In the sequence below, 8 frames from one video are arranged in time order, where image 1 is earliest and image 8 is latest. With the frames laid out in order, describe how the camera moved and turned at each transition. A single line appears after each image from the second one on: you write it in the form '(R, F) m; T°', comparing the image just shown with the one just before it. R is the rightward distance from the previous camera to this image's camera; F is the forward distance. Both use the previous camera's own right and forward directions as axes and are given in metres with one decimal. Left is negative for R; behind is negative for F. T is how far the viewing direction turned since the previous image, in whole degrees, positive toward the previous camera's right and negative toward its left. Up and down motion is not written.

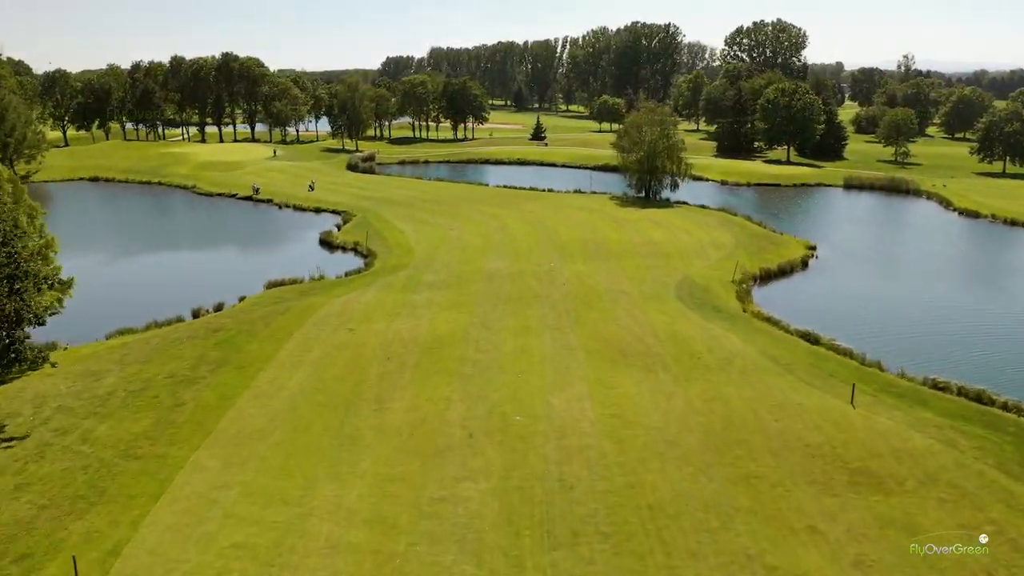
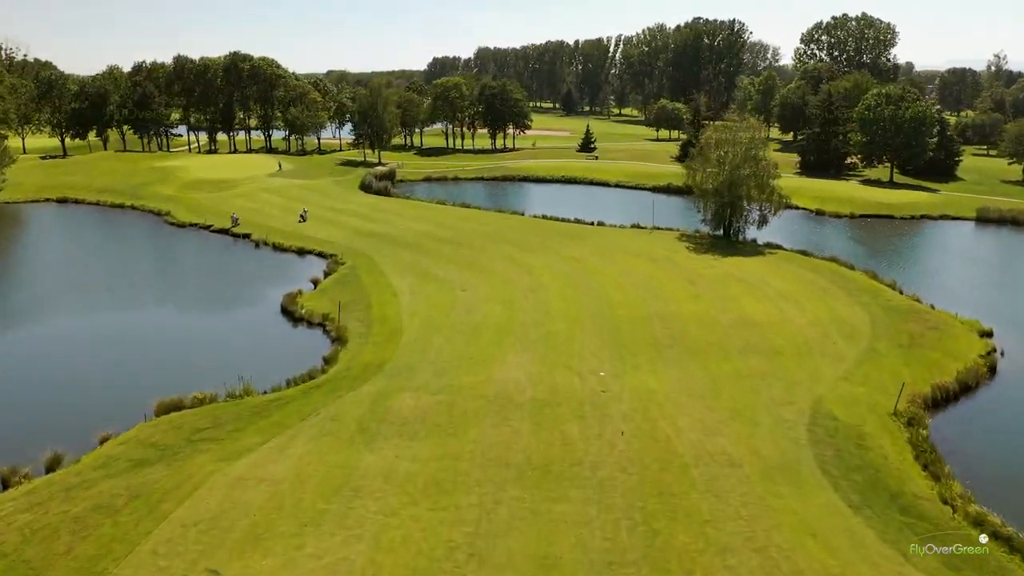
(+0.7, +16.1) m; -3°
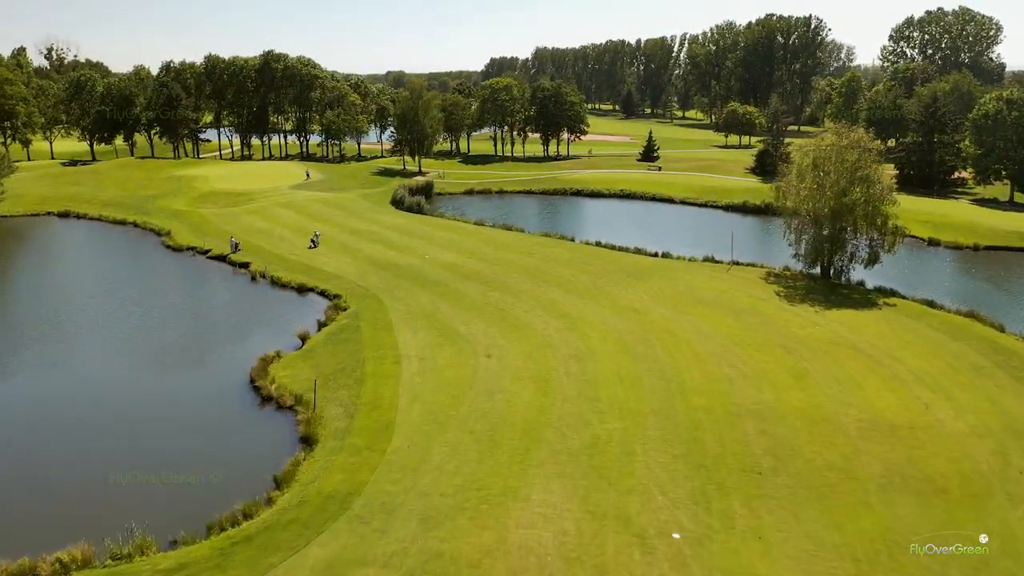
(+0.6, +10.3) m; -4°
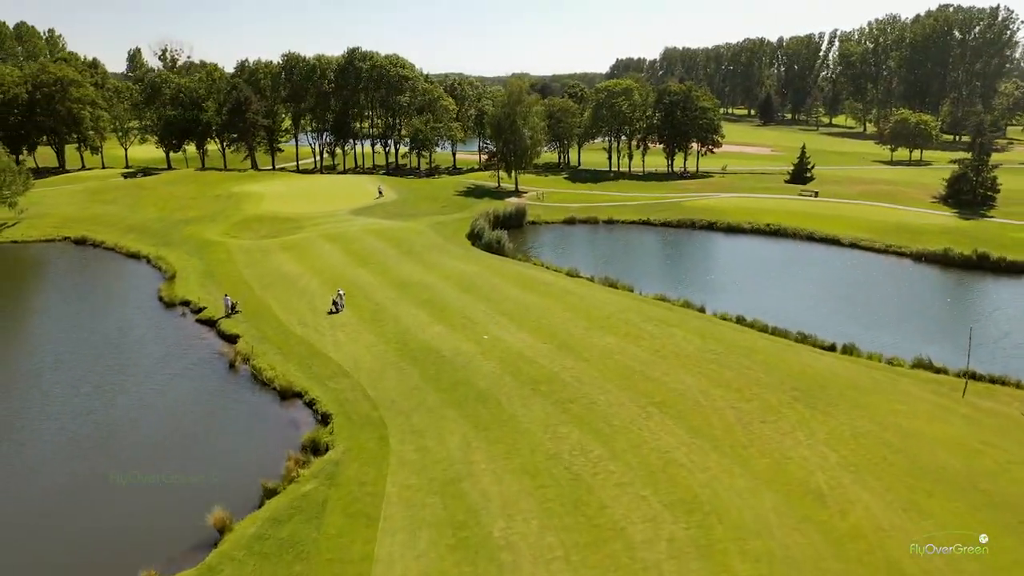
(+0.8, +16.7) m; -8°
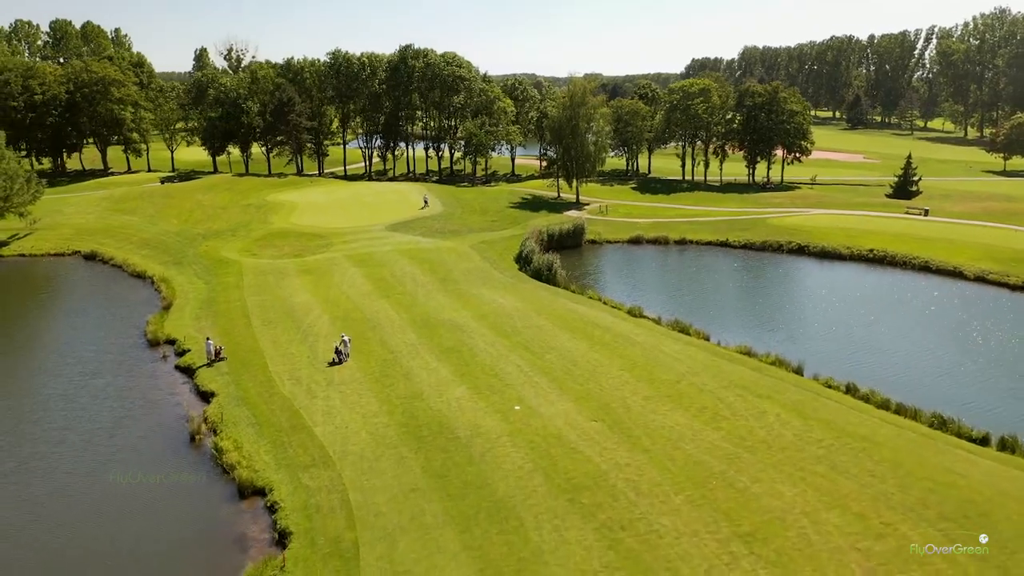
(+0.9, +8.0) m; -5°
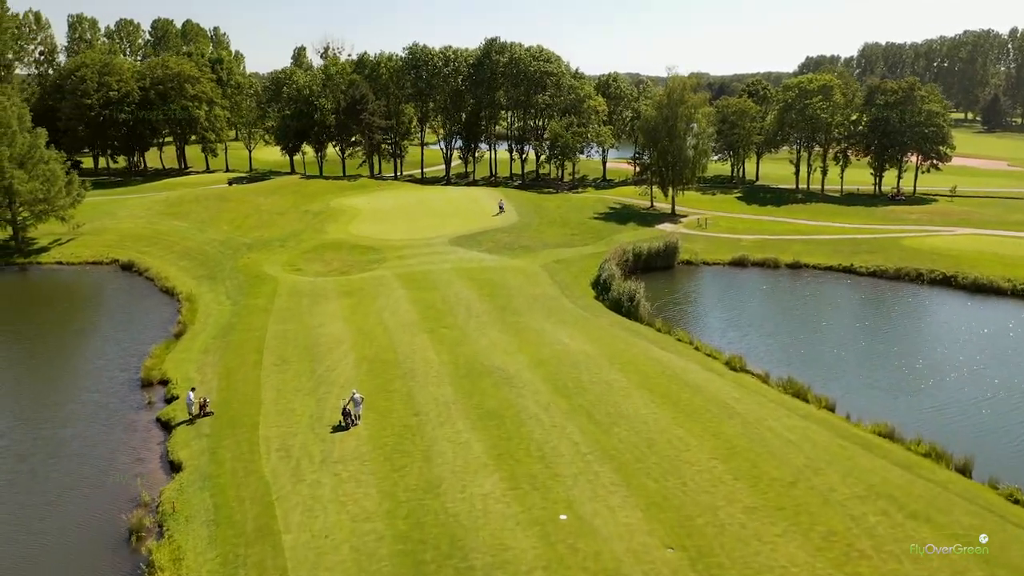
(+1.1, +7.6) m; -7°
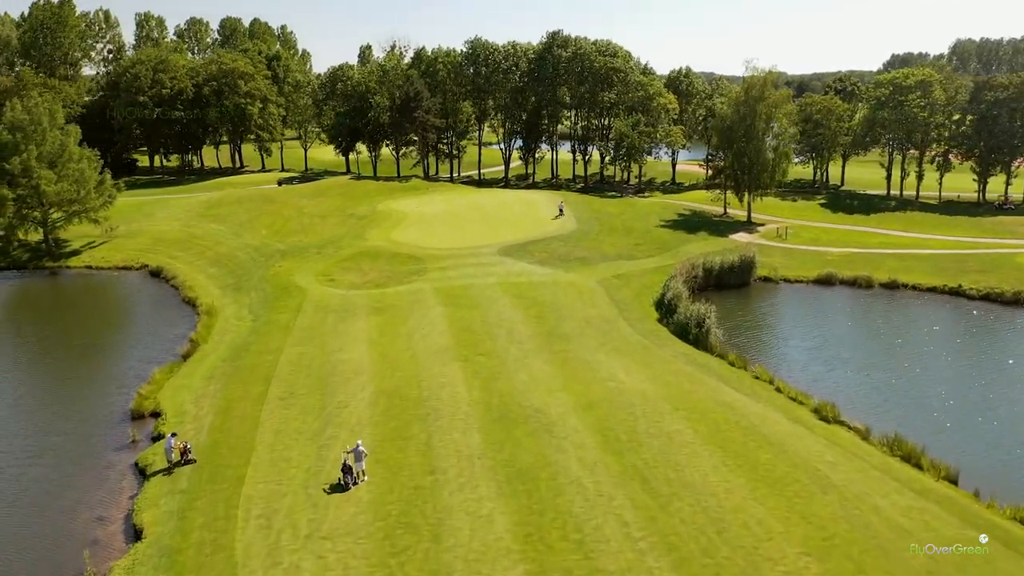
(+0.7, +4.8) m; -5°
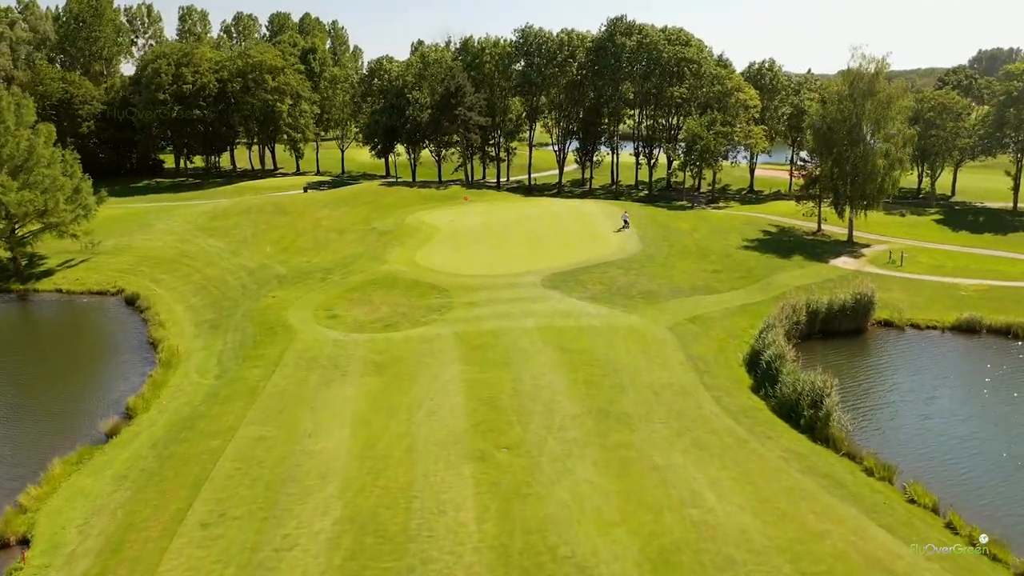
(+0.5, +9.1) m; -4°
